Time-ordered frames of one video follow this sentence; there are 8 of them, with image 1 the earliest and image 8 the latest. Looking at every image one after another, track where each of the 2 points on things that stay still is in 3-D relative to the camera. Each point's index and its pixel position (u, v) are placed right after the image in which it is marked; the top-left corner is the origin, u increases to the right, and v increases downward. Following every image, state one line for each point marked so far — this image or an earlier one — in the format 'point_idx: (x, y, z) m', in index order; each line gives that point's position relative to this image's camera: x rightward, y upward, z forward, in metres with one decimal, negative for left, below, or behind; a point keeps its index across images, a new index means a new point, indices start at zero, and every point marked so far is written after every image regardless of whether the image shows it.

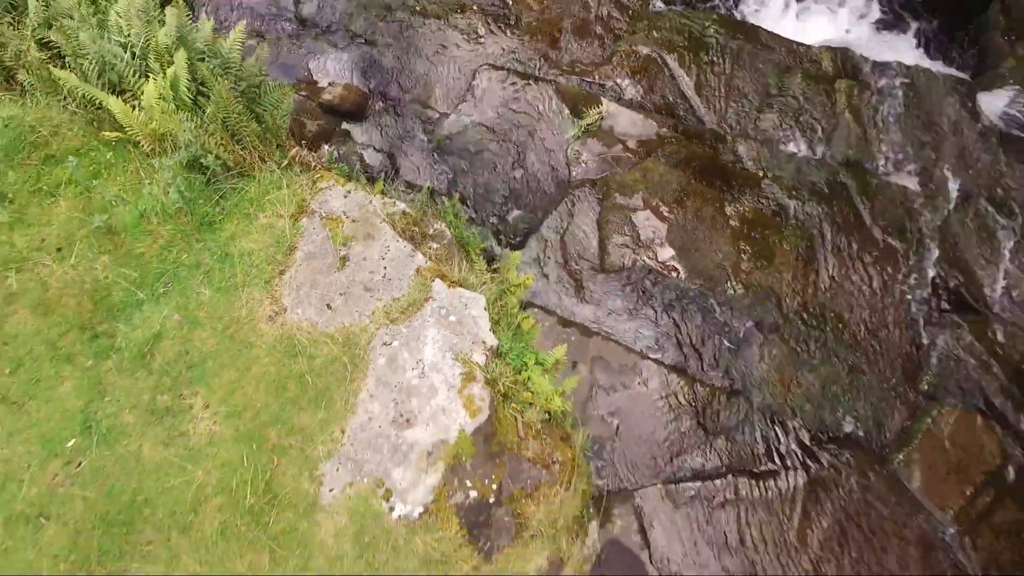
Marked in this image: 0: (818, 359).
0: (+2.1, -0.5, +4.2) m
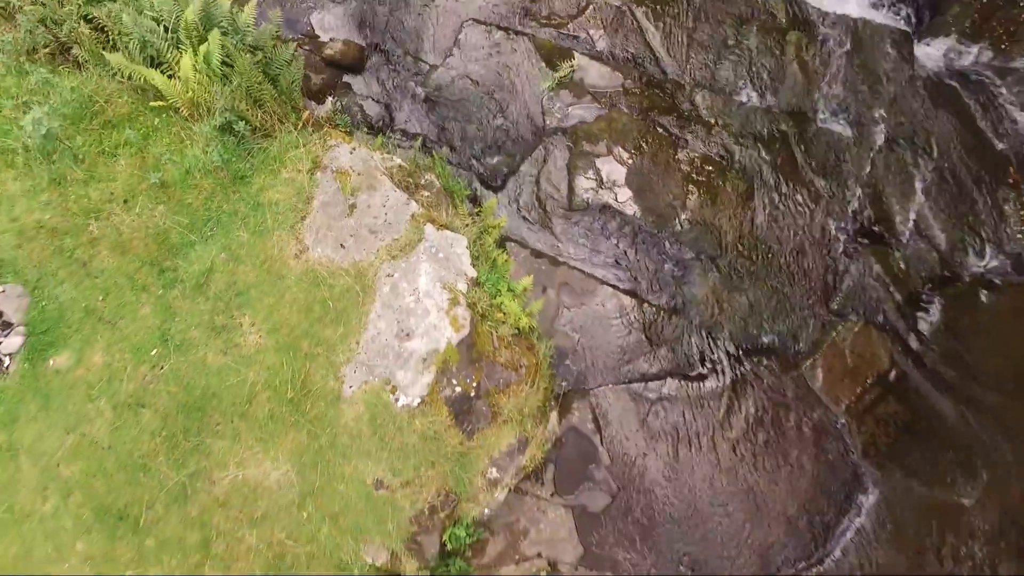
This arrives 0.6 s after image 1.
0: (+1.9, 0.0, +5.0) m
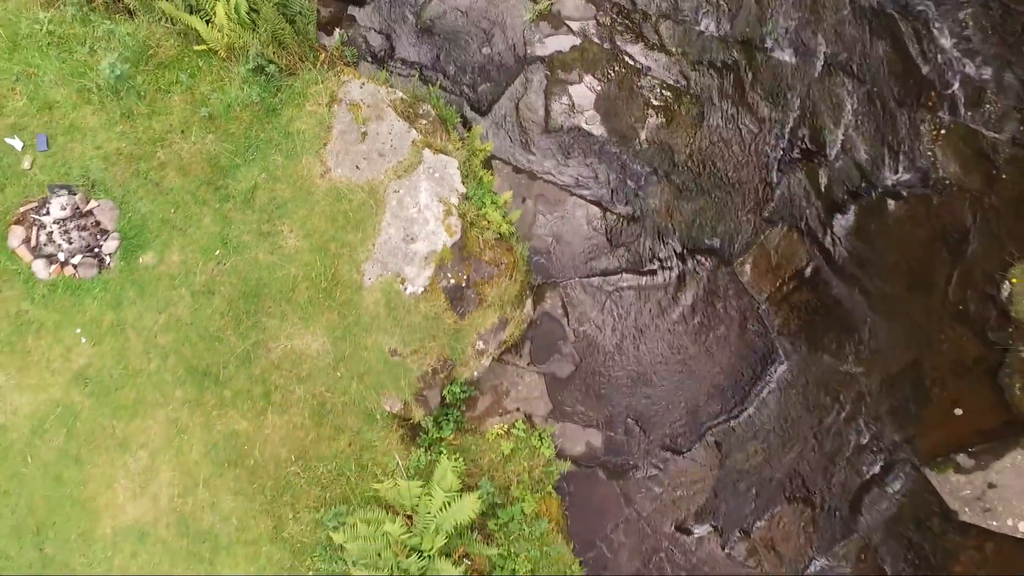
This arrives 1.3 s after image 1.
0: (+1.8, +0.9, +6.0) m
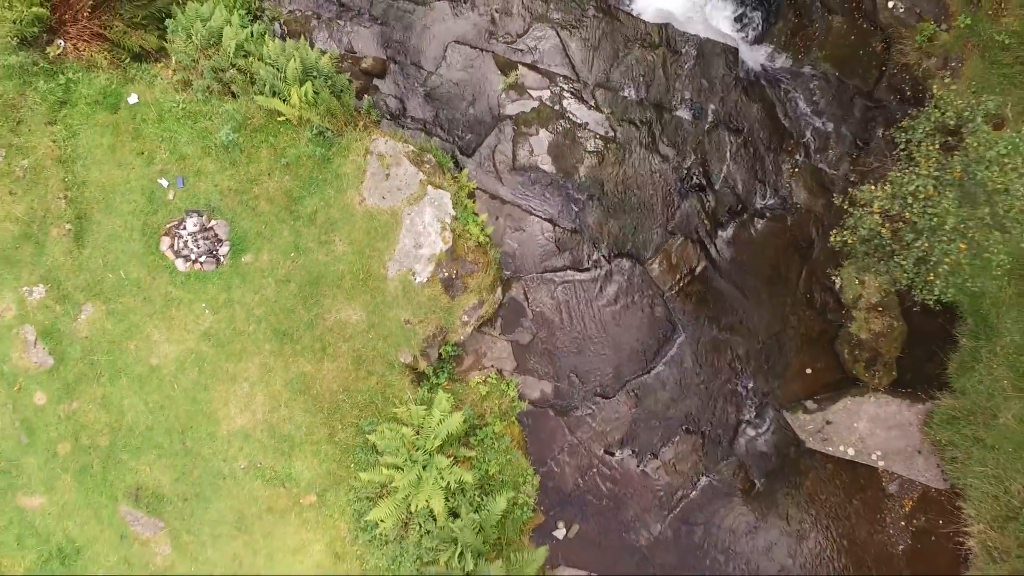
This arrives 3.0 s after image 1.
0: (+1.5, +1.0, +8.4) m
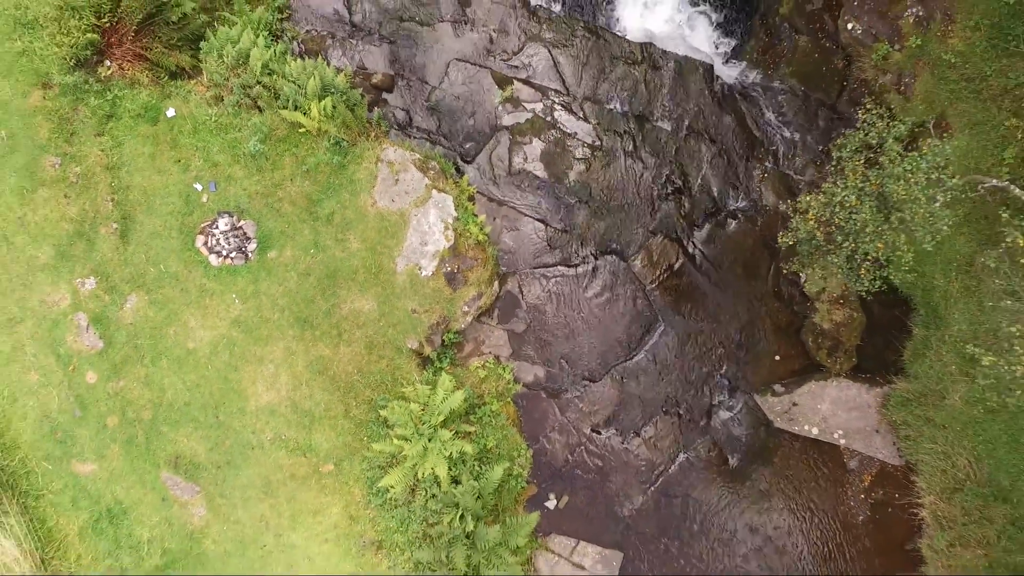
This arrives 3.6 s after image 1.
0: (+1.4, +1.1, +9.3) m
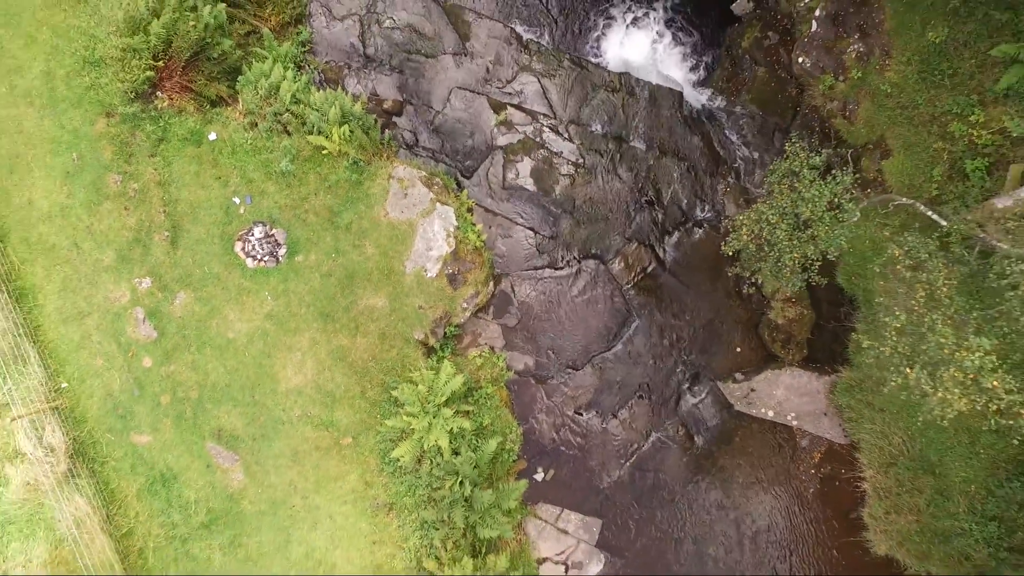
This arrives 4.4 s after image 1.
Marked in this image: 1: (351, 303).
0: (+1.3, +1.1, +10.6) m
1: (-2.4, -0.2, +9.2) m
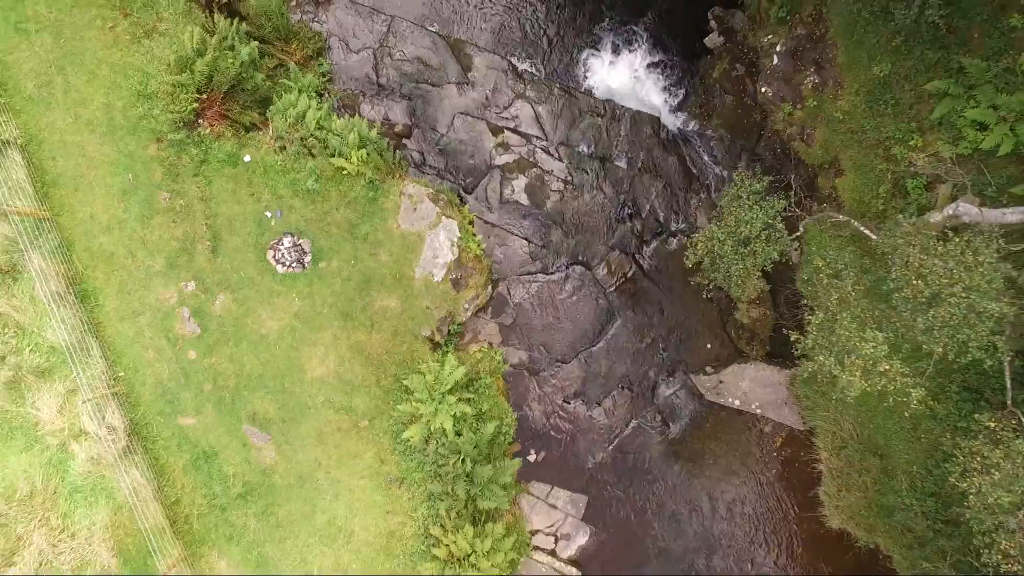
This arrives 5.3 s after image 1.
0: (+1.2, +1.0, +12.0) m
1: (-2.4, -0.3, +10.6) m
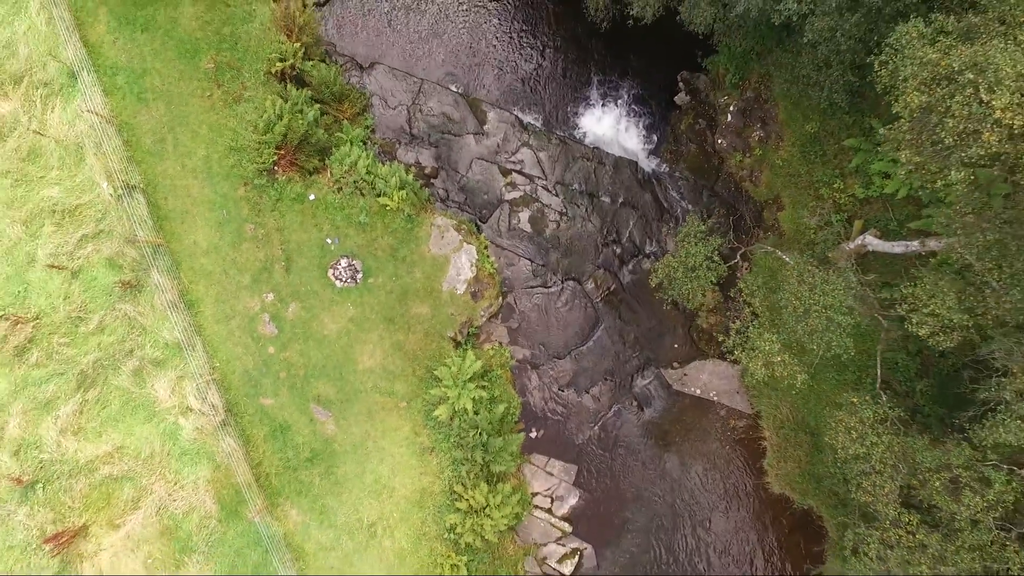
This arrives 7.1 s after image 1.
0: (+1.4, +0.8, +14.9) m
1: (-2.3, -0.5, +13.5) m
